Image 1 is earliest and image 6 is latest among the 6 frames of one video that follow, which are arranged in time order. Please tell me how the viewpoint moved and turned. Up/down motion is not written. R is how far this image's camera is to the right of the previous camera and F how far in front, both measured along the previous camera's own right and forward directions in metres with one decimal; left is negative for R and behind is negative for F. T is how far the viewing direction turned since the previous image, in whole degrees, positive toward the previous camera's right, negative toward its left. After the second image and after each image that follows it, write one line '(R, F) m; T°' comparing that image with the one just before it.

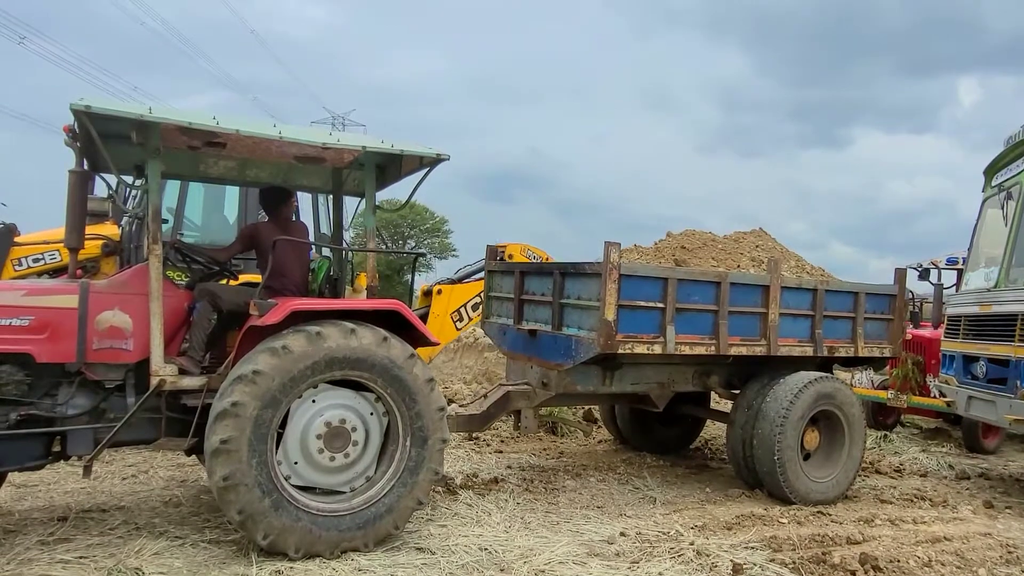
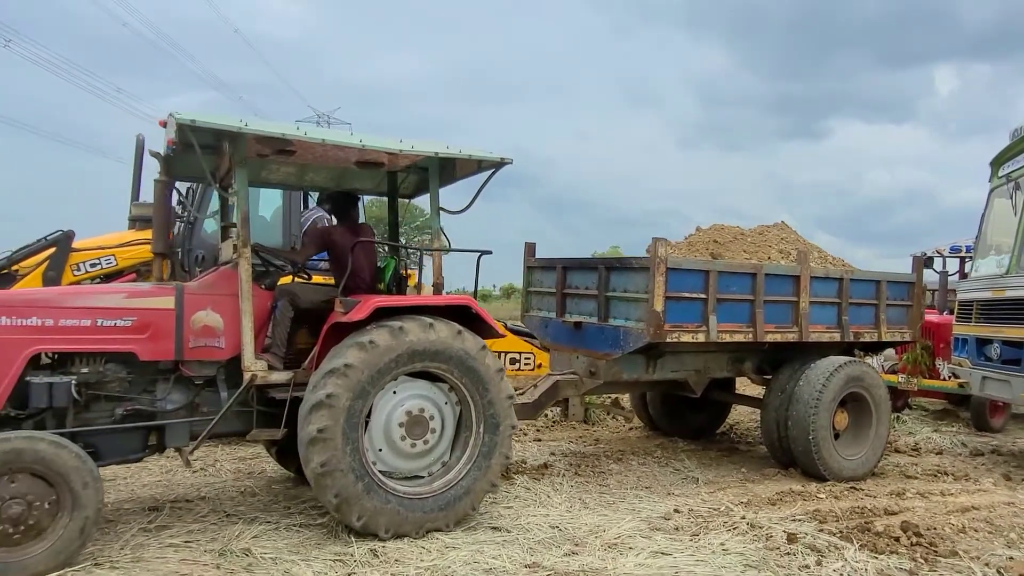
(-0.4, -0.3) m; +1°
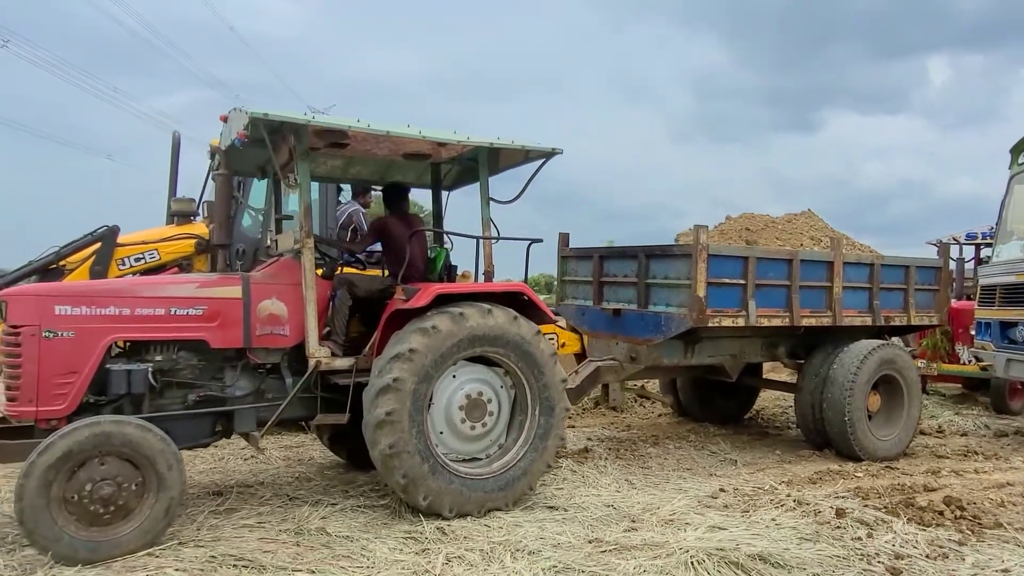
(-0.3, -0.1) m; 0°
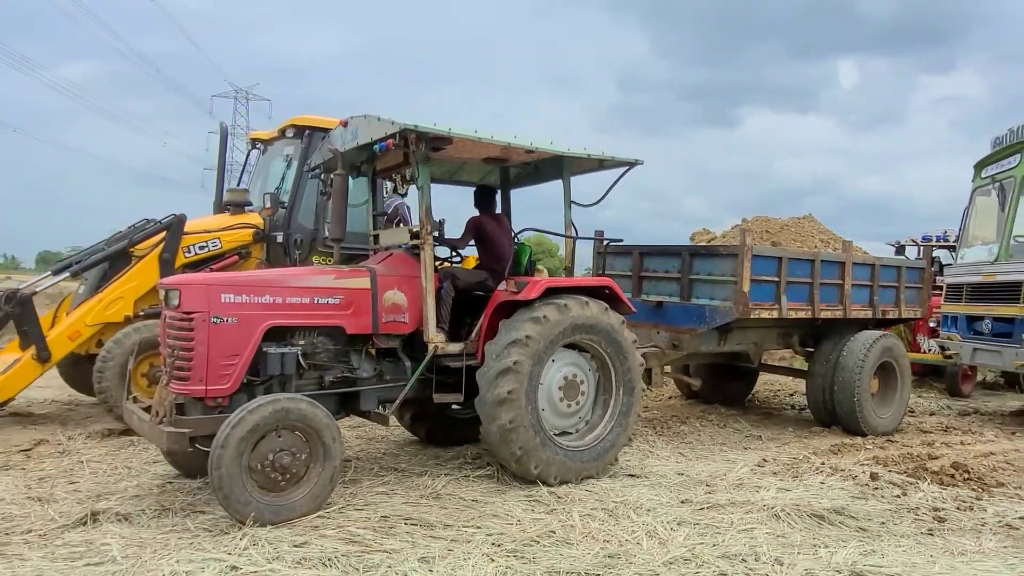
(-1.1, -0.5) m; +6°
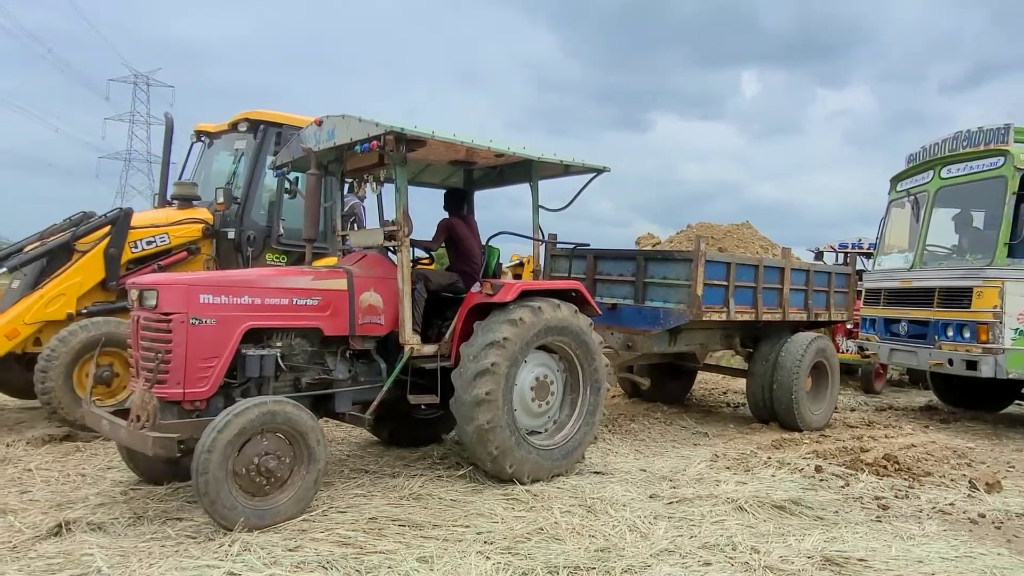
(-0.4, -0.1) m; +7°
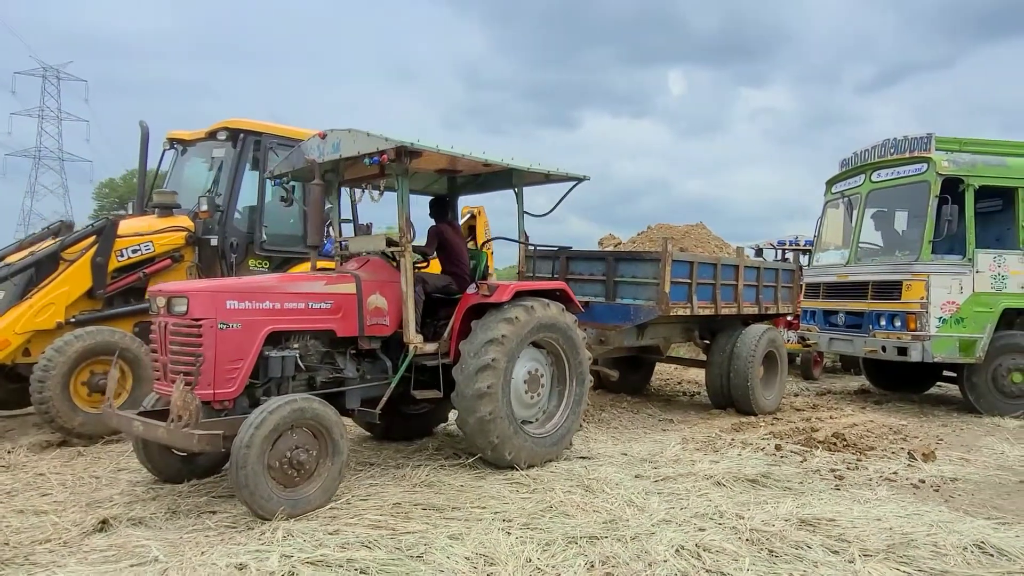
(-0.4, -0.4) m; +5°
